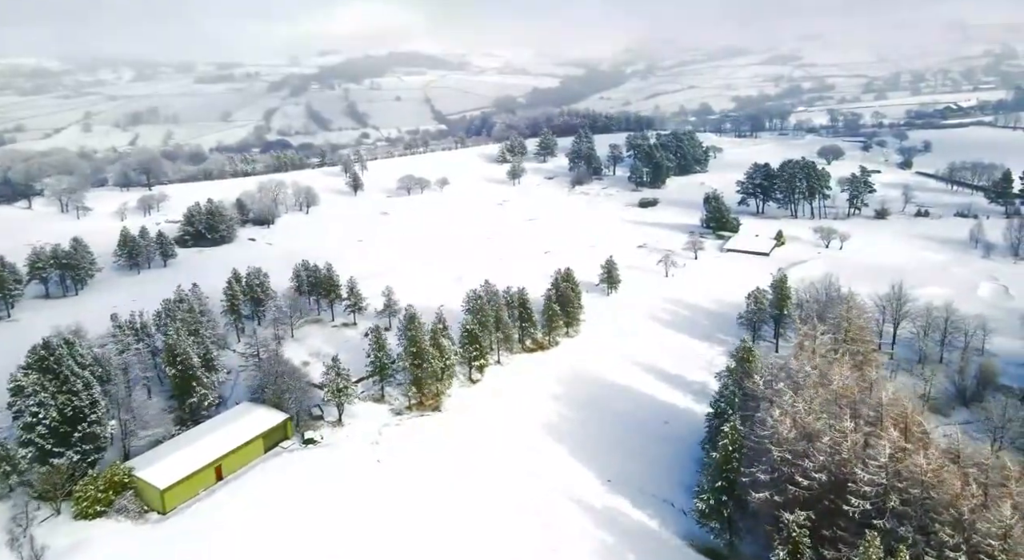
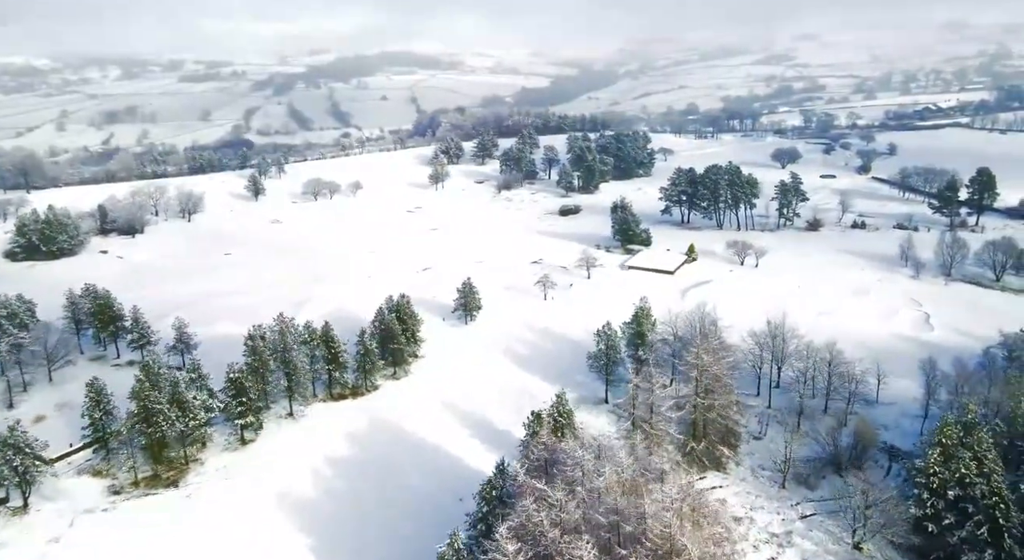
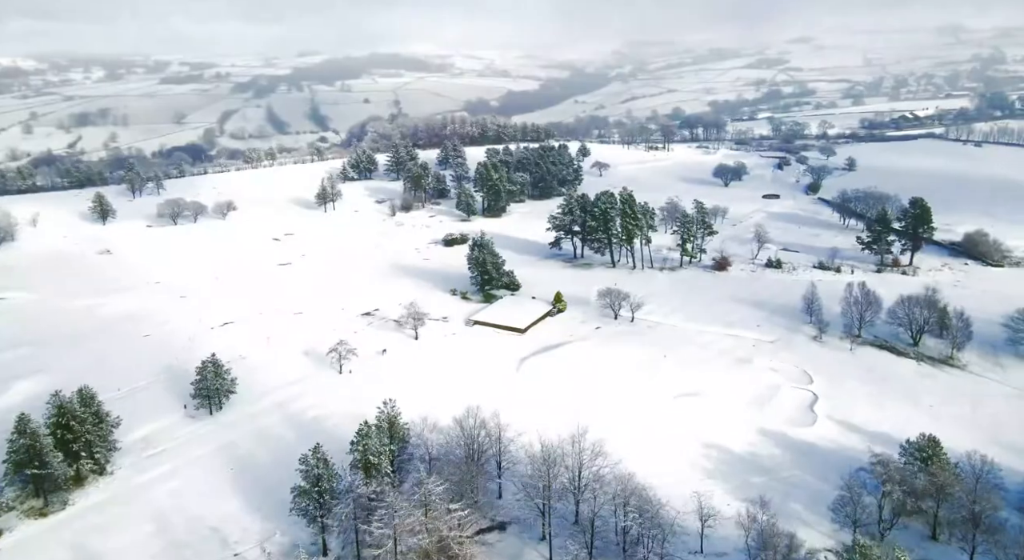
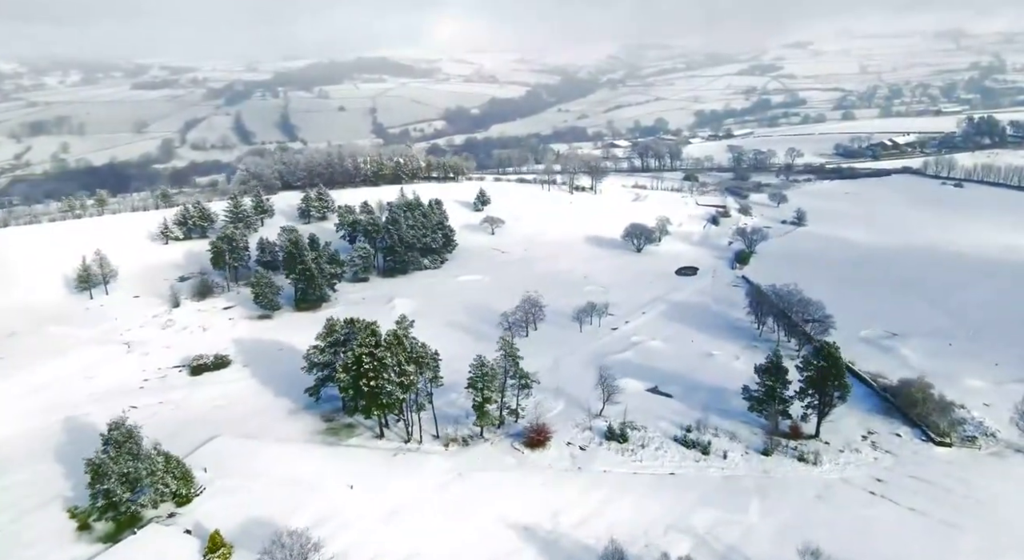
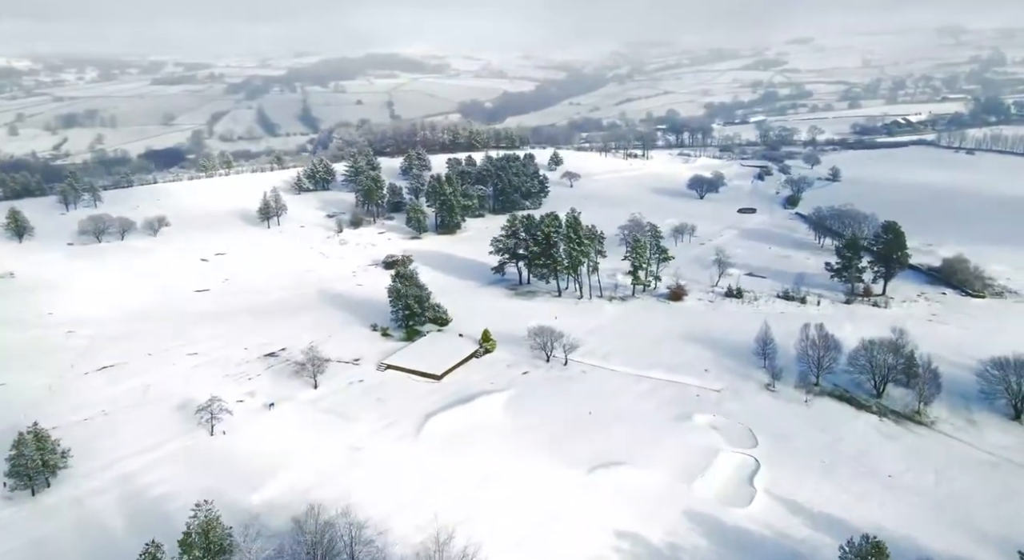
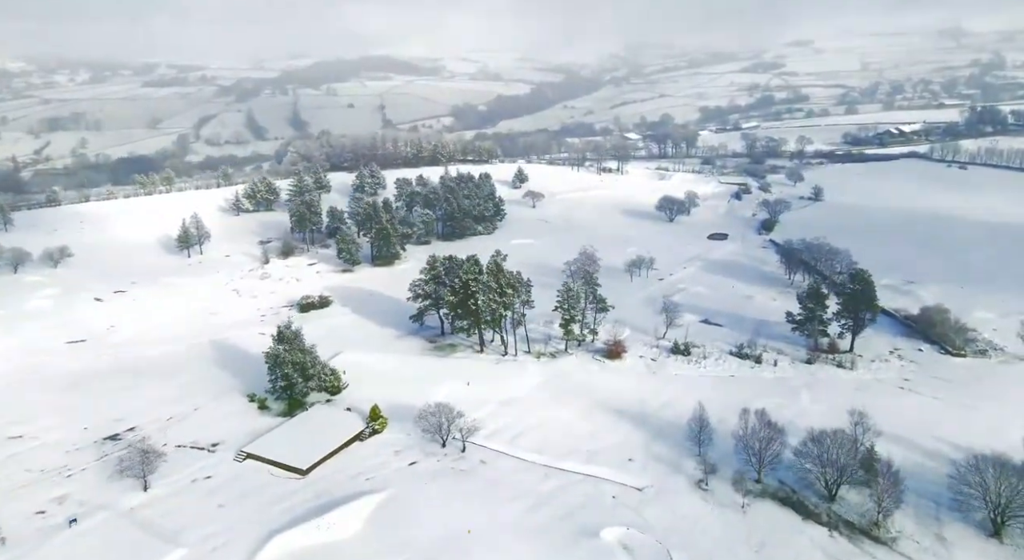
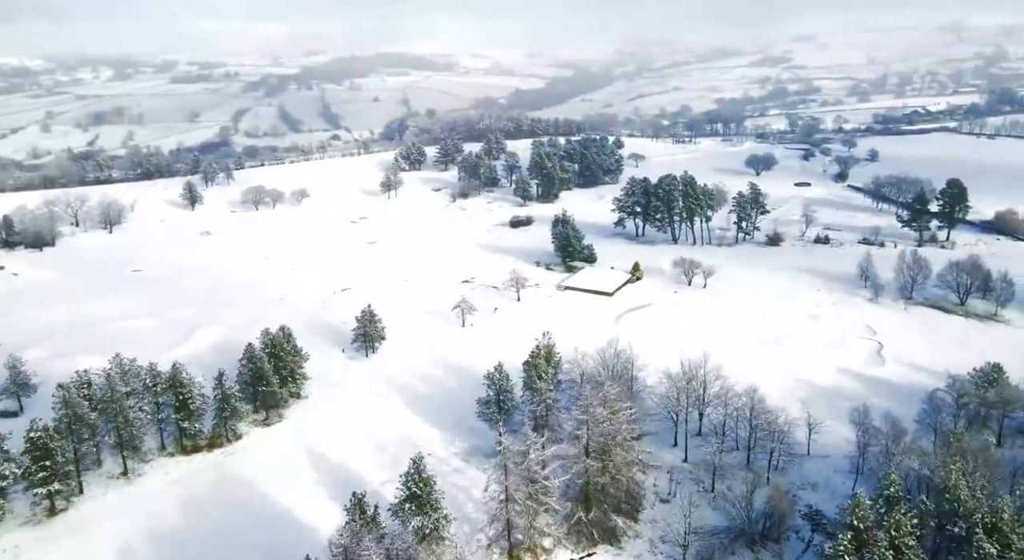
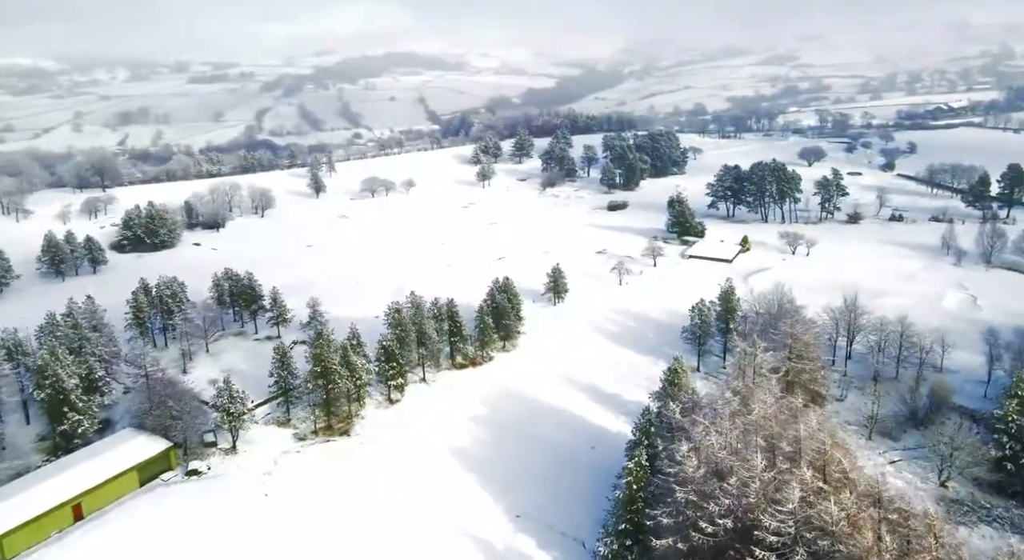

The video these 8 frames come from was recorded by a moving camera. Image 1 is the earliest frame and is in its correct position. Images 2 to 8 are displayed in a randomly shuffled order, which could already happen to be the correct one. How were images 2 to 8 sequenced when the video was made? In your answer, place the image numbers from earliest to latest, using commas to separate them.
8, 2, 7, 3, 5, 6, 4
